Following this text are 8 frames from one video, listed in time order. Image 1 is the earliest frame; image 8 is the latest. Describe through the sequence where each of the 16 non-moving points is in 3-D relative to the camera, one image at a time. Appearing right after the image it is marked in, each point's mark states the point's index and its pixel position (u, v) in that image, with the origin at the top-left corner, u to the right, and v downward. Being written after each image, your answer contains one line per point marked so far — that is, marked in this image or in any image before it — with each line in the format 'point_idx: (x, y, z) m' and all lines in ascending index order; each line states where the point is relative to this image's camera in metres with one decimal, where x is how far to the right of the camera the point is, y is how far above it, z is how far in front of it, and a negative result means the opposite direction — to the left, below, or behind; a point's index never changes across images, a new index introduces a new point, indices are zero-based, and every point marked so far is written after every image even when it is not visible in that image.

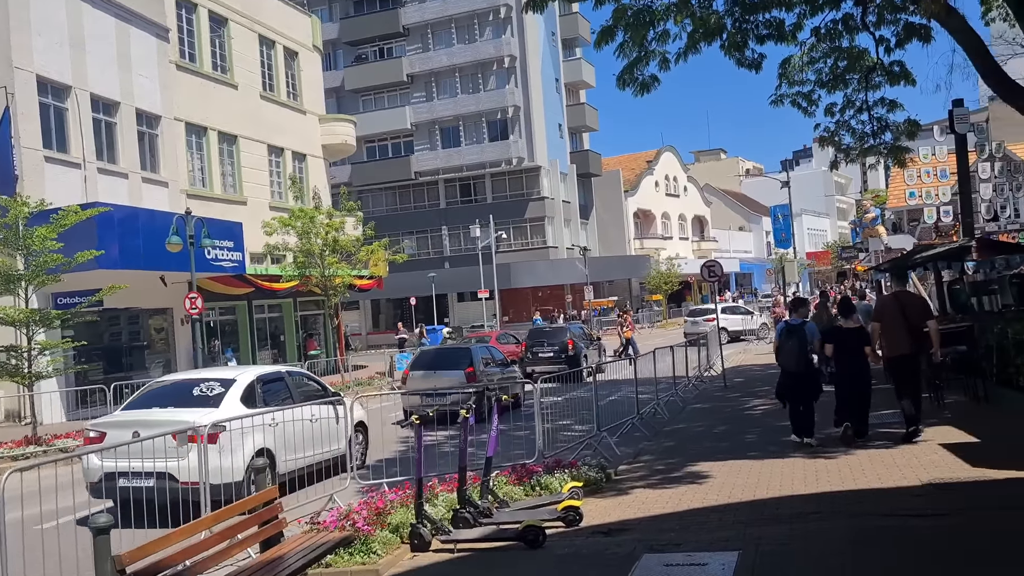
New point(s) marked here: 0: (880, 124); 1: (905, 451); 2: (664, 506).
0: (+7.7, +3.4, +19.3) m
1: (+3.5, -1.5, +8.3) m
2: (+1.1, -1.6, +6.9) m
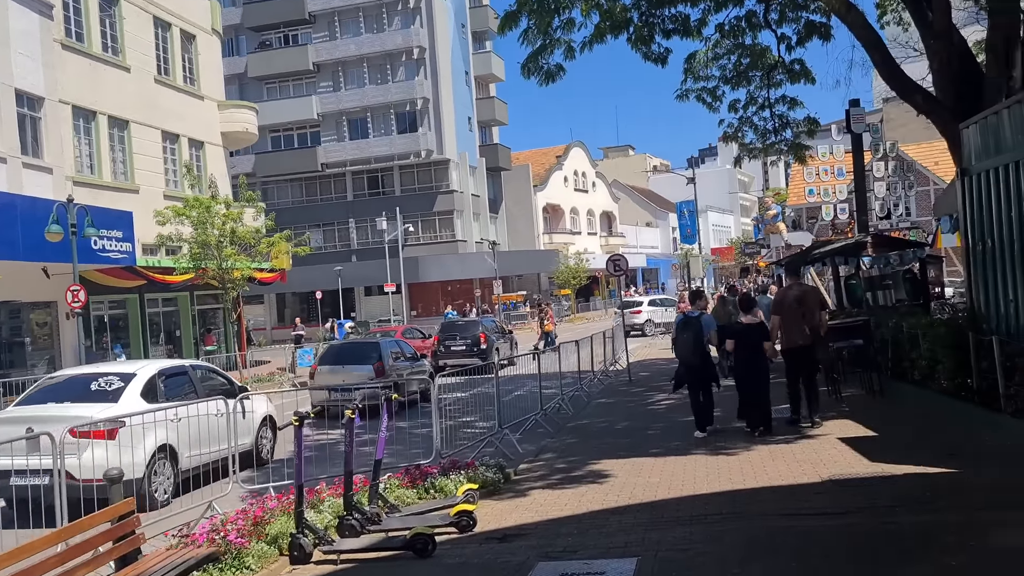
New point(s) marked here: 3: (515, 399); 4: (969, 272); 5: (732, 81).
0: (+5.7, +3.5, +19.6) m
1: (+2.6, -1.4, +8.2) m
2: (+0.4, -1.6, +6.6) m
3: (0.0, -1.5, +12.3) m
4: (+4.6, +0.2, +9.3) m
5: (+4.6, +4.4, +19.7) m
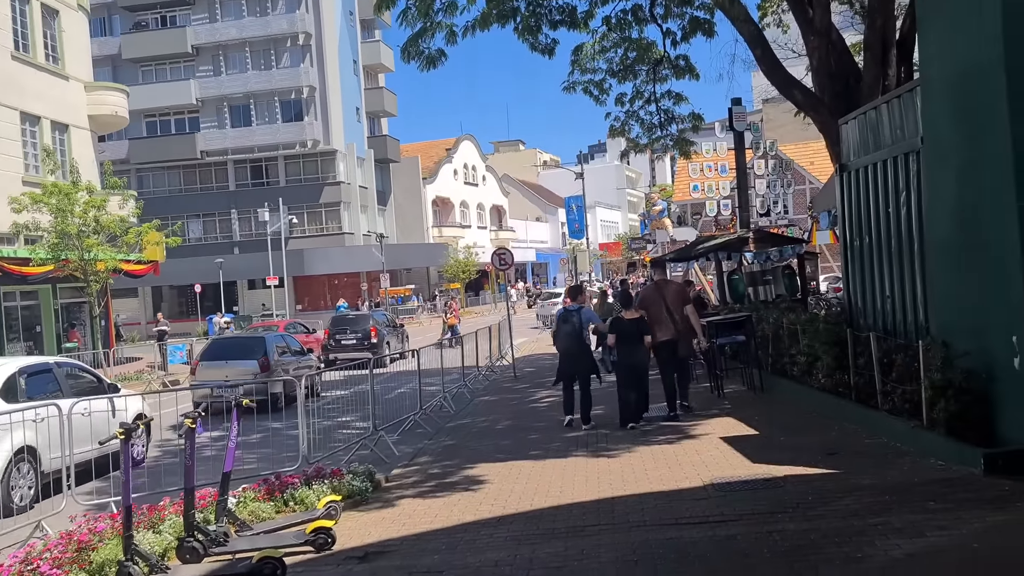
0: (+3.3, +3.7, +19.6) m
1: (+1.5, -1.4, +8.0) m
2: (-0.5, -1.5, +6.1) m
3: (-1.5, -1.4, +11.8) m
4: (+3.3, +0.2, +9.3) m
5: (+2.2, +4.5, +19.6) m
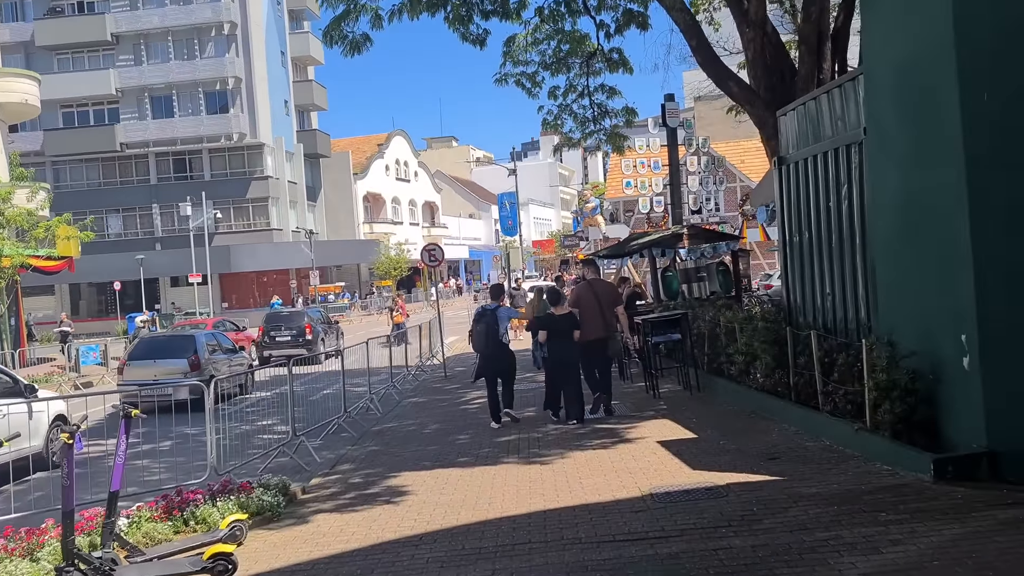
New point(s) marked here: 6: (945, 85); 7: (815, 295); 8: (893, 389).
0: (+1.8, +3.7, +19.3) m
1: (+0.9, -1.3, +7.6) m
2: (-1.0, -1.5, +5.6) m
3: (-2.4, -1.4, +11.1) m
4: (+2.6, +0.2, +9.0) m
5: (+0.8, +4.5, +19.2) m
6: (+2.7, +1.3, +5.7) m
7: (+2.7, -0.1, +8.2) m
8: (+2.5, -0.7, +6.2) m
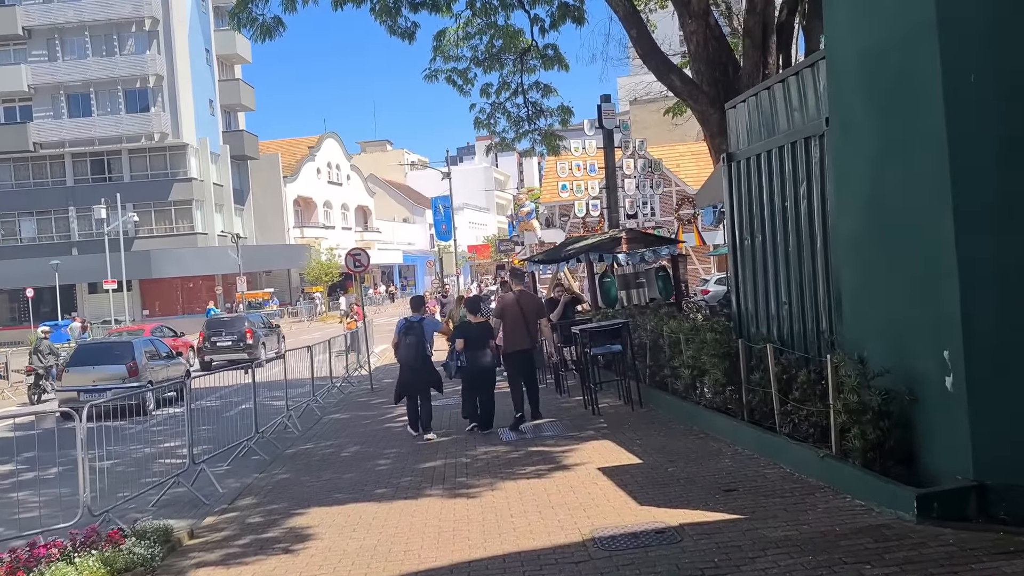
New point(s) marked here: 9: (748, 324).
0: (+0.5, +3.6, +18.6) m
1: (+0.3, -1.4, +6.8) m
2: (-1.4, -1.6, +4.6) m
3: (-3.2, -1.5, +10.1) m
4: (+2.0, +0.2, +8.3) m
5: (-0.6, +4.4, +18.3) m
6: (+2.2, +1.2, +5.0) m
7: (+2.1, -0.1, +7.5) m
8: (+2.1, -0.7, +5.4) m
9: (+2.0, -0.3, +8.0) m
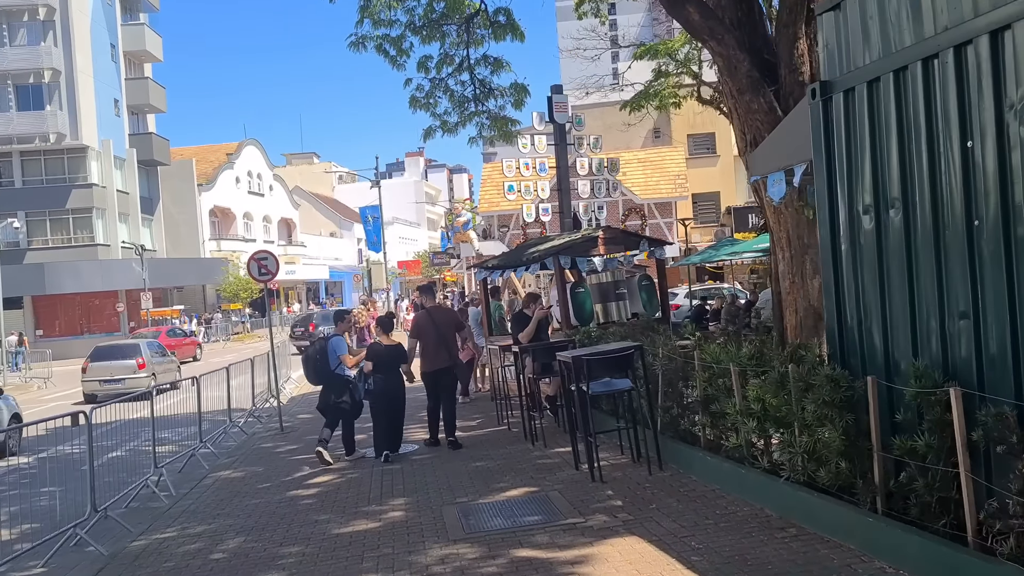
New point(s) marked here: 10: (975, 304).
0: (-0.5, +3.4, +15.5) m
1: (+0.3, -1.4, +3.6) m
2: (-1.3, -1.5, +1.4) m
3: (-3.4, -1.5, +6.6) m
4: (+1.8, +0.1, +5.3) m
5: (-1.5, +4.2, +15.2) m
6: (+2.3, +1.2, +2.1) m
7: (+2.0, -0.2, +4.5) m
8: (+2.1, -0.7, +2.4) m
9: (+1.9, -0.3, +5.0) m
10: (+2.0, -0.1, +4.1) m
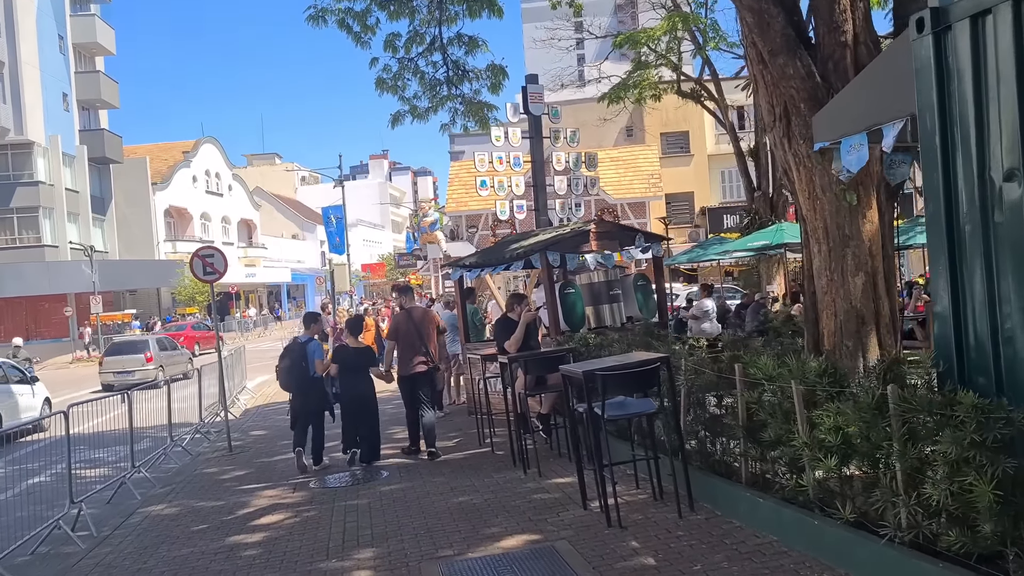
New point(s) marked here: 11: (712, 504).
0: (-0.8, +3.3, +14.1) m
1: (+0.4, -1.4, +2.3) m
2: (-1.1, -1.5, -0.1) m
3: (-3.4, -1.5, +5.1) m
4: (+1.9, +0.2, +4.0) m
5: (-1.8, +4.2, +13.8) m
6: (+2.5, +1.3, +0.8) m
7: (+2.0, -0.1, +3.2) m
8: (+2.3, -0.7, +1.1) m
9: (+1.9, -0.3, +3.7) m
10: (+2.1, 0.0, +2.8) m
11: (+1.2, -1.3, +5.5) m
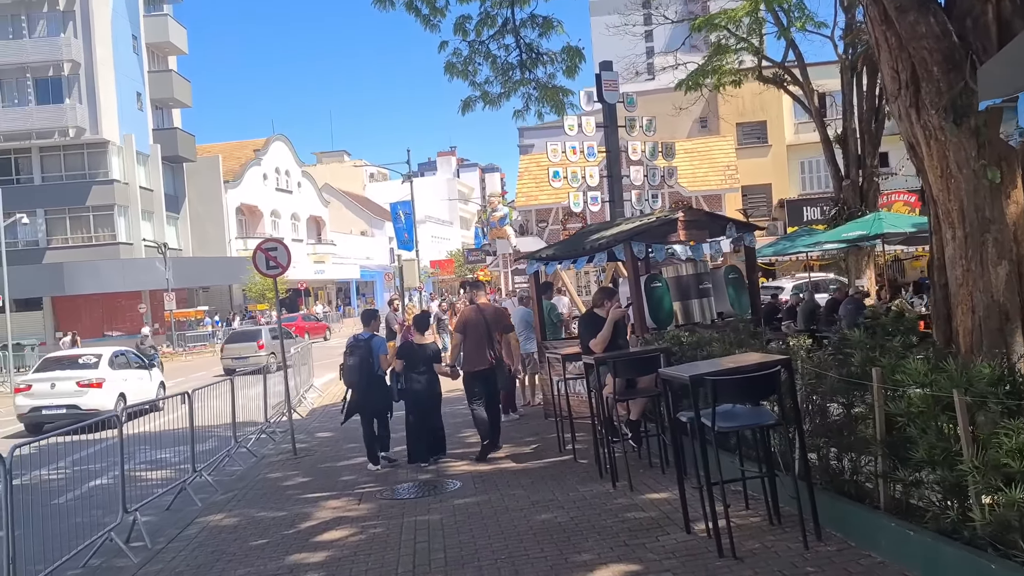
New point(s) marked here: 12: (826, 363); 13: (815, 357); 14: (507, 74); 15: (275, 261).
0: (+0.3, +3.4, +13.4) m
1: (+0.6, -1.4, +1.5) m
2: (-1.0, -1.5, -0.7) m
3: (-3.0, -1.5, +4.6) m
4: (+2.2, +0.2, +3.1) m
5: (-0.8, +4.2, +13.1) m
6: (+2.6, +1.3, -0.1) m
7: (+2.4, -0.1, +2.3) m
8: (+2.4, -0.6, +0.2) m
9: (+2.3, -0.3, +2.8) m
10: (+2.4, 0.0, +1.9) m
11: (+1.6, -1.2, +4.7) m
12: (+1.7, -0.4, +5.2) m
13: (+1.7, -0.4, +5.4) m
14: (-0.1, +3.1, +13.4) m
15: (-2.9, +0.3, +11.3) m
